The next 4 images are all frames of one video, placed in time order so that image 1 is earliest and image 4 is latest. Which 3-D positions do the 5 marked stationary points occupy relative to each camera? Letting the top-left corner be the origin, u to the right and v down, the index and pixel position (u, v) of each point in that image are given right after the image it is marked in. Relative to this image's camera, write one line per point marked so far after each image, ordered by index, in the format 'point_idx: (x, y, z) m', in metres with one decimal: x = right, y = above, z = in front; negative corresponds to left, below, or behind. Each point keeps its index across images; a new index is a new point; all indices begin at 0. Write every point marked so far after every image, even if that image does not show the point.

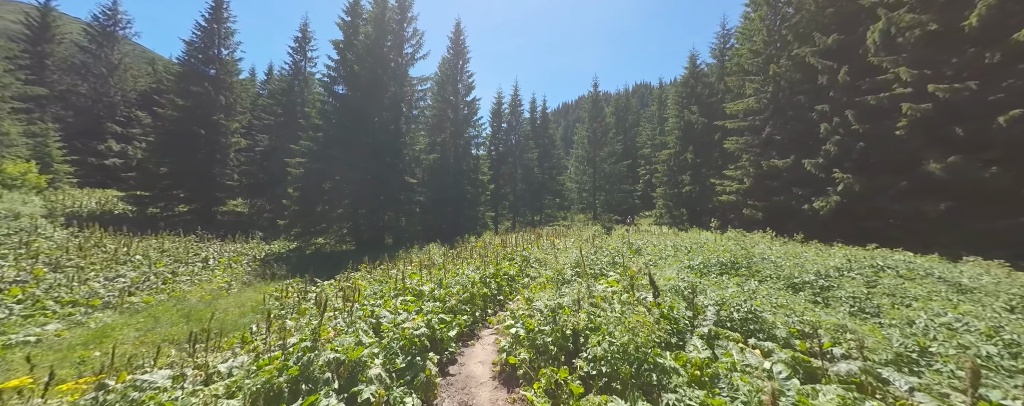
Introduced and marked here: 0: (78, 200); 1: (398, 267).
0: (-22.7, +0.1, +16.0) m
1: (-3.2, -1.8, +8.6) m
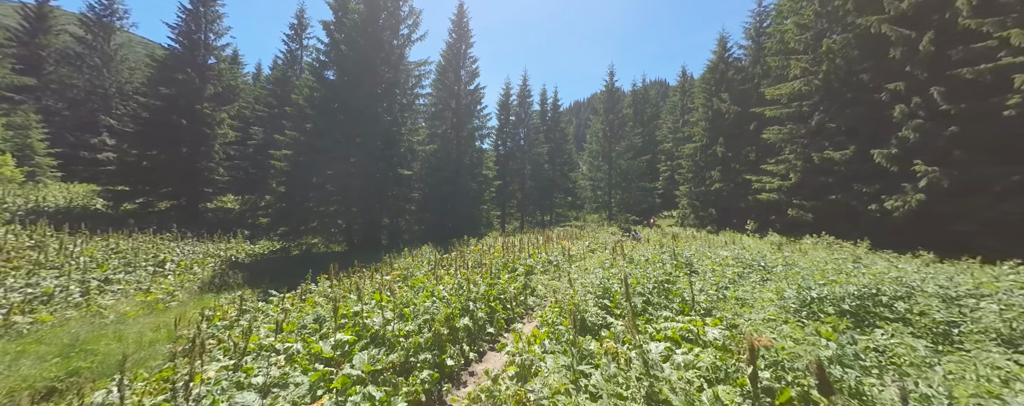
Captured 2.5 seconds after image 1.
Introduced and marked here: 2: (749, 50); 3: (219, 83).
0: (-22.5, +0.3, +14.9) m
1: (-3.2, -1.6, +6.8) m
2: (+14.8, +9.6, +19.2) m
3: (-18.2, +7.5, +19.1) m
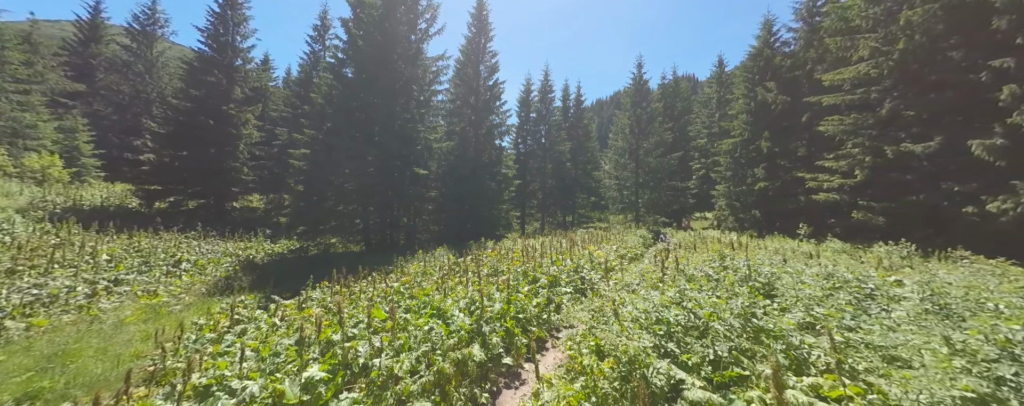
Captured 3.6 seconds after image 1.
0: (-21.4, +0.4, +15.6) m
1: (-2.7, -1.6, +6.2) m
2: (+16.1, +9.6, +17.3) m
3: (-16.9, +7.5, +19.5) m
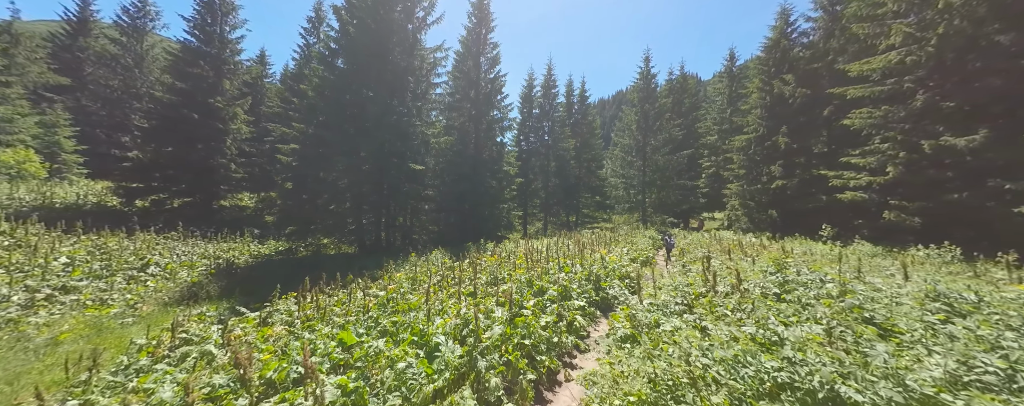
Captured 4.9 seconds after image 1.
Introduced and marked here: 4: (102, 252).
0: (-21.3, +0.5, +14.7) m
1: (-2.7, -1.6, +5.3) m
2: (+16.2, +9.6, +16.3) m
3: (-16.8, +7.6, +18.6) m
4: (-11.8, -1.4, +8.8) m
